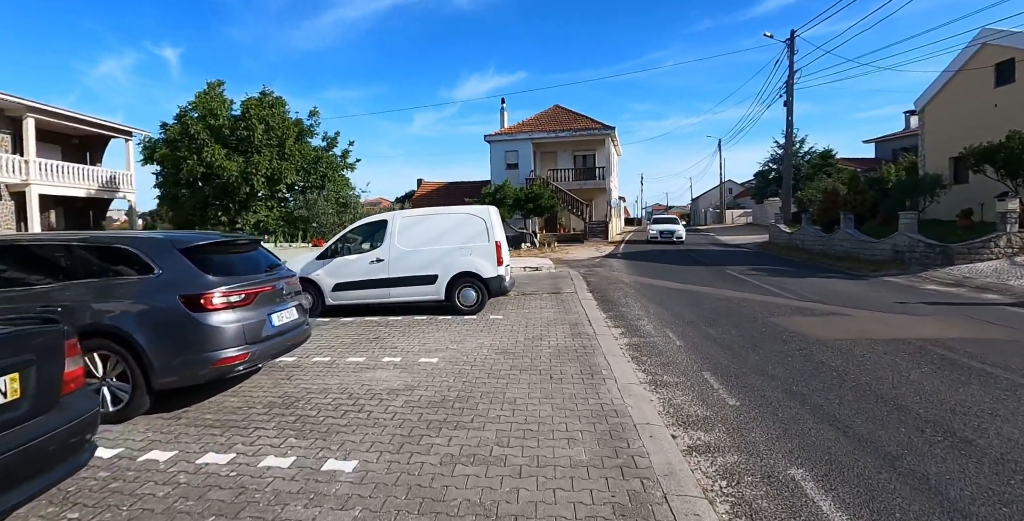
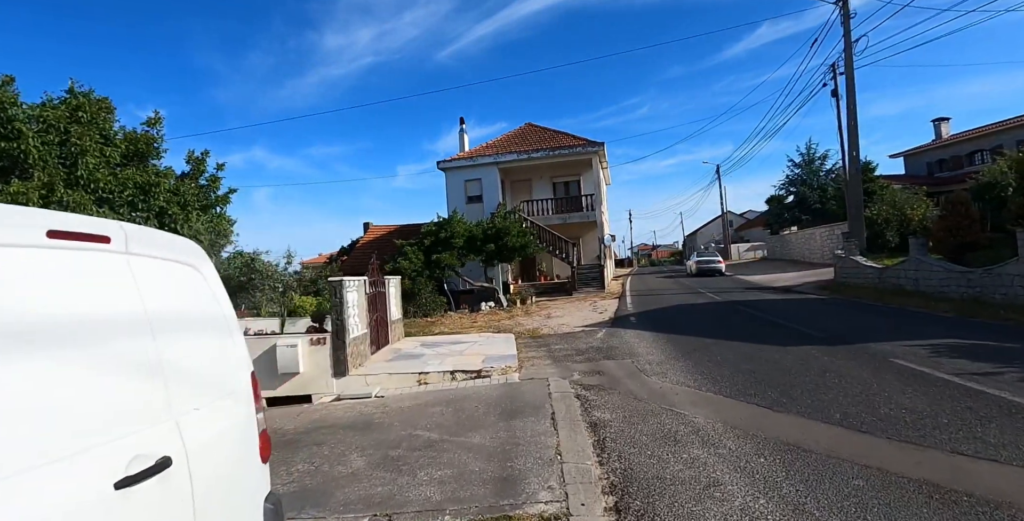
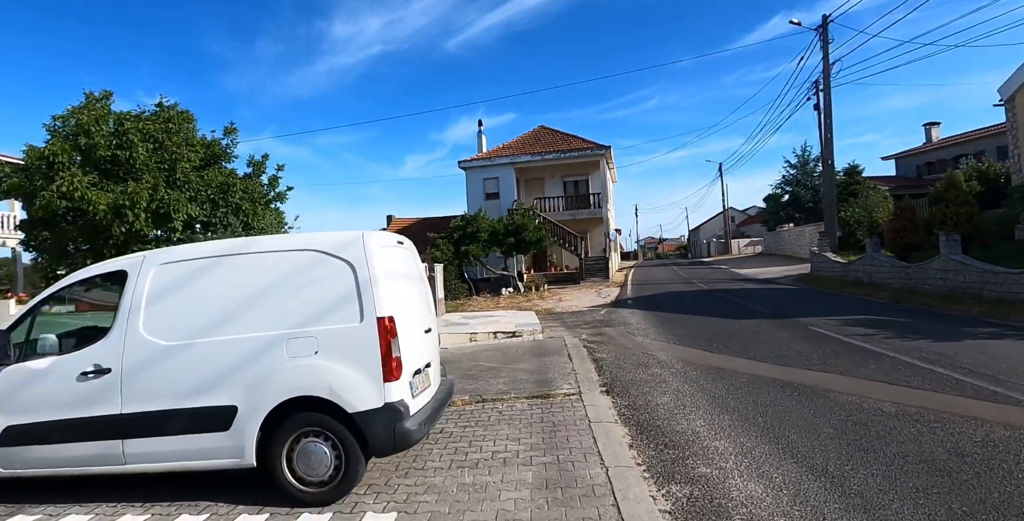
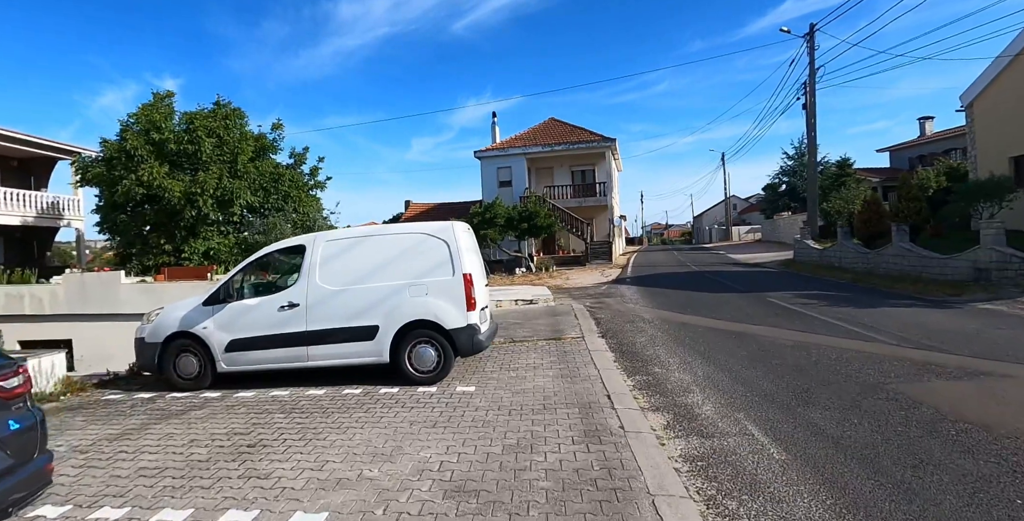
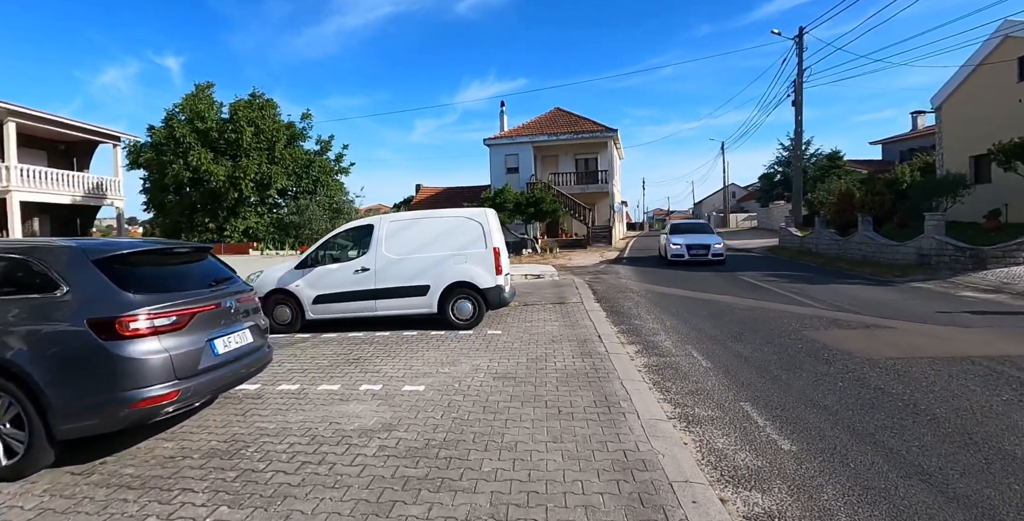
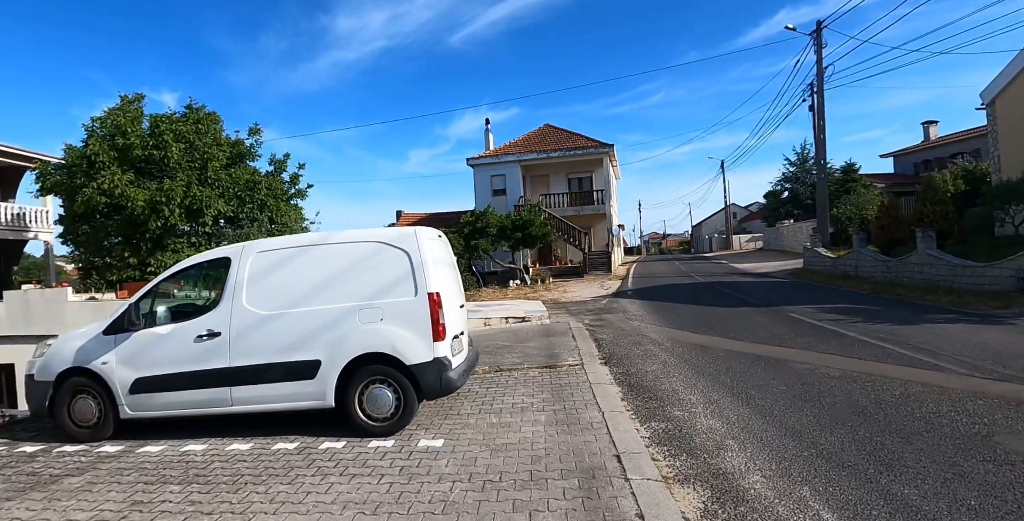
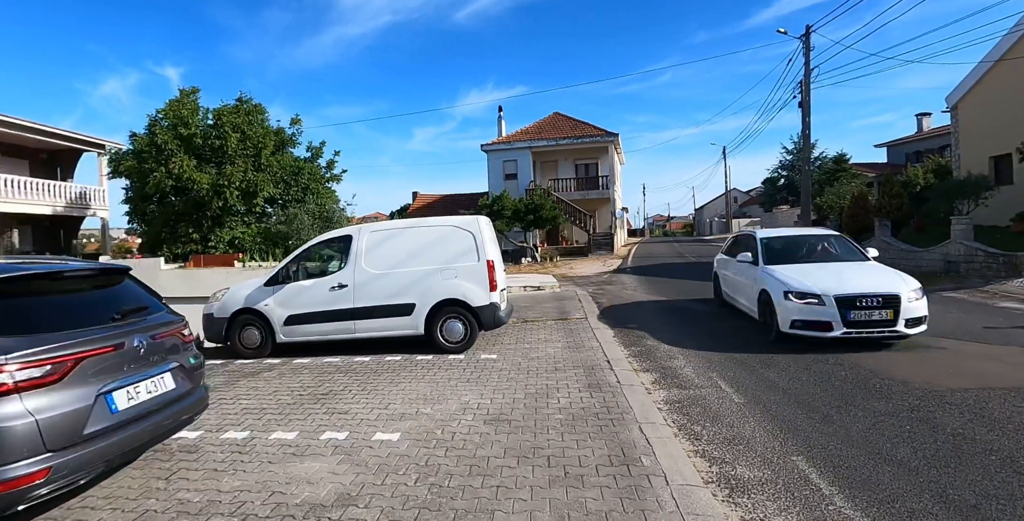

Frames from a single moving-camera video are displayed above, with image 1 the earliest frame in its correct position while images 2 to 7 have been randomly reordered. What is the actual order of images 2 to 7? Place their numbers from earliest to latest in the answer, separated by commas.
5, 7, 4, 6, 3, 2
